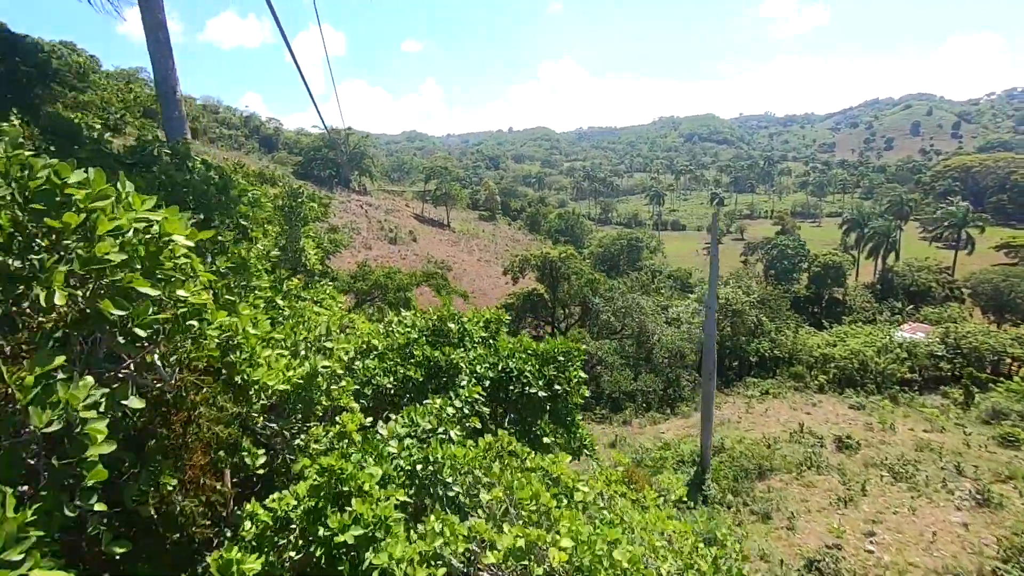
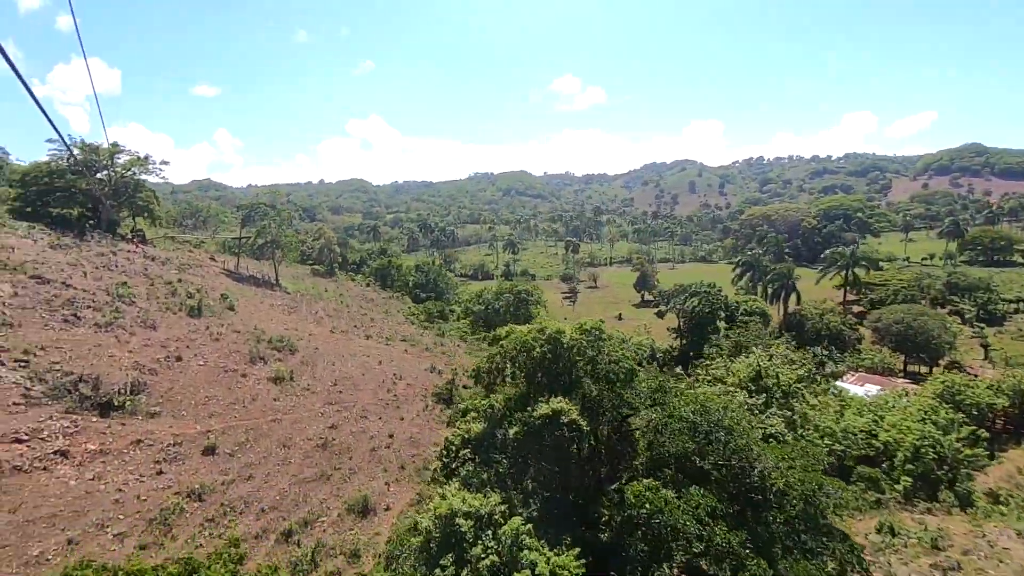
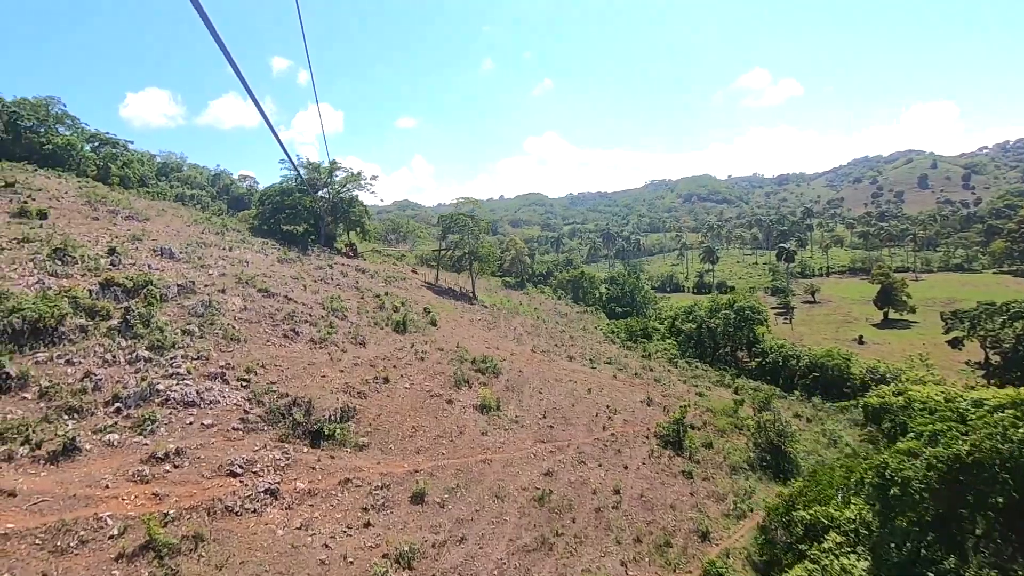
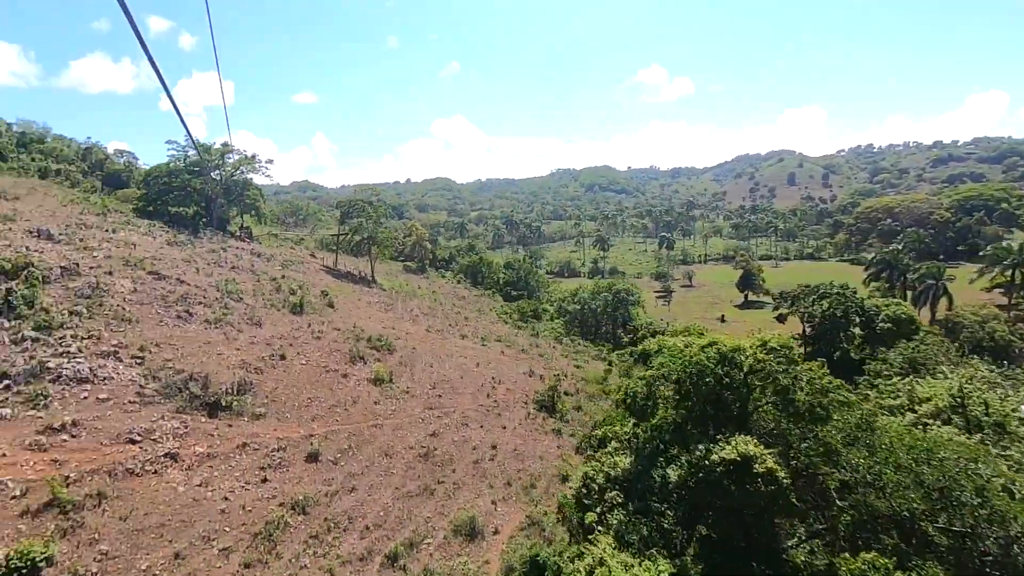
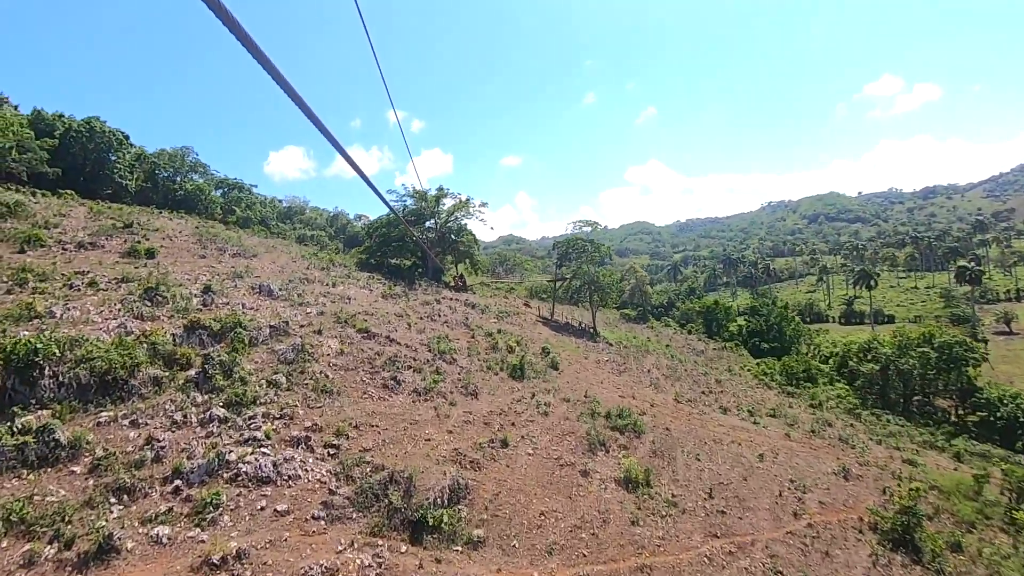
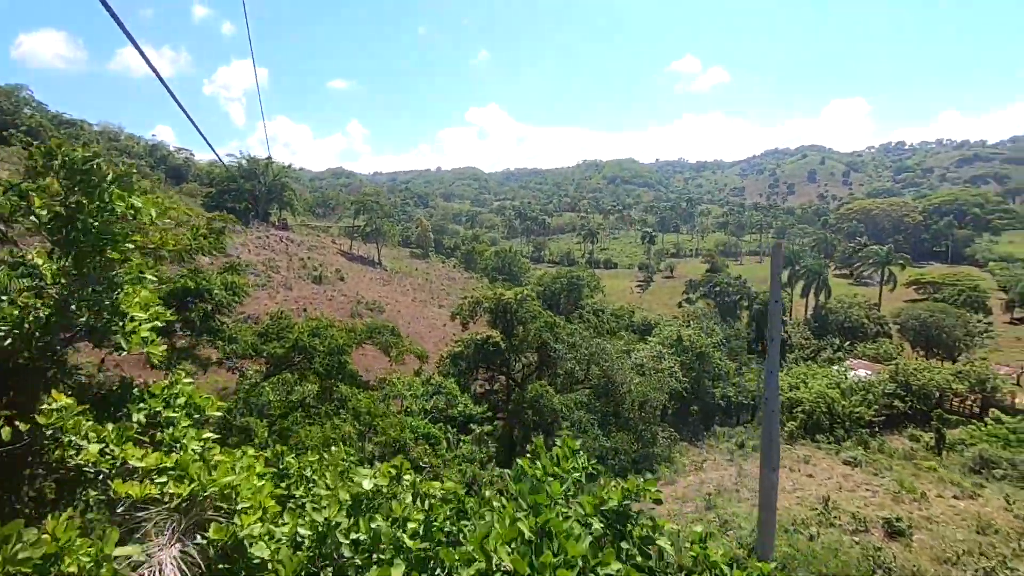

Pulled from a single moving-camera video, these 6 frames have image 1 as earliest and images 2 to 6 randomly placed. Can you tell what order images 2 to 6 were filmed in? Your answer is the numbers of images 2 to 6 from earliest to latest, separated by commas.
6, 2, 4, 3, 5
